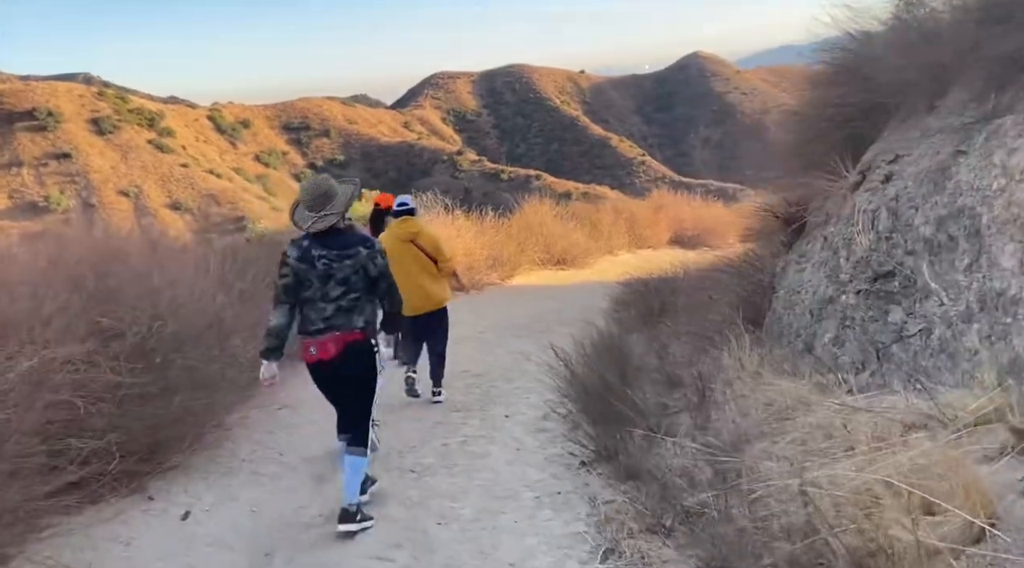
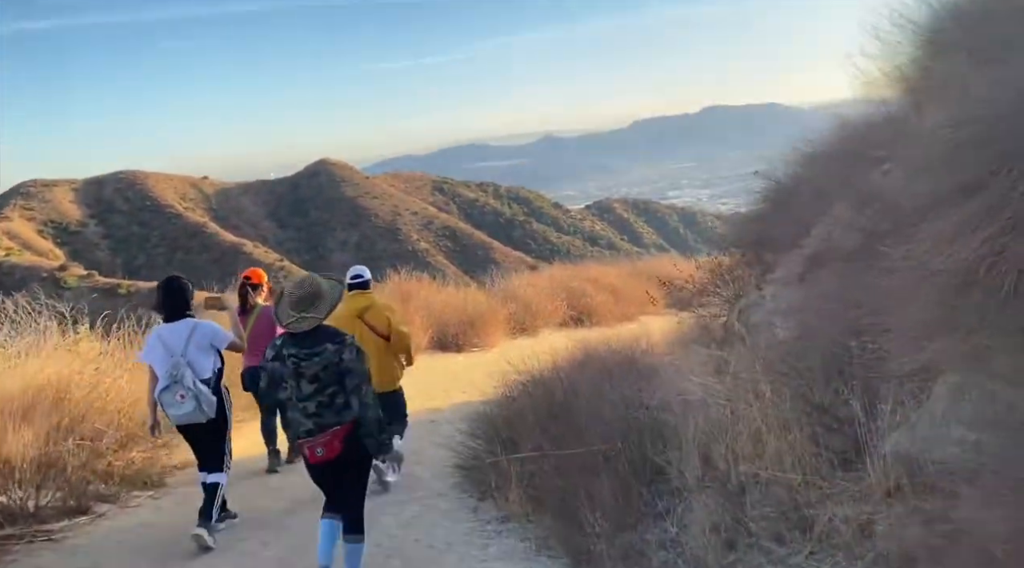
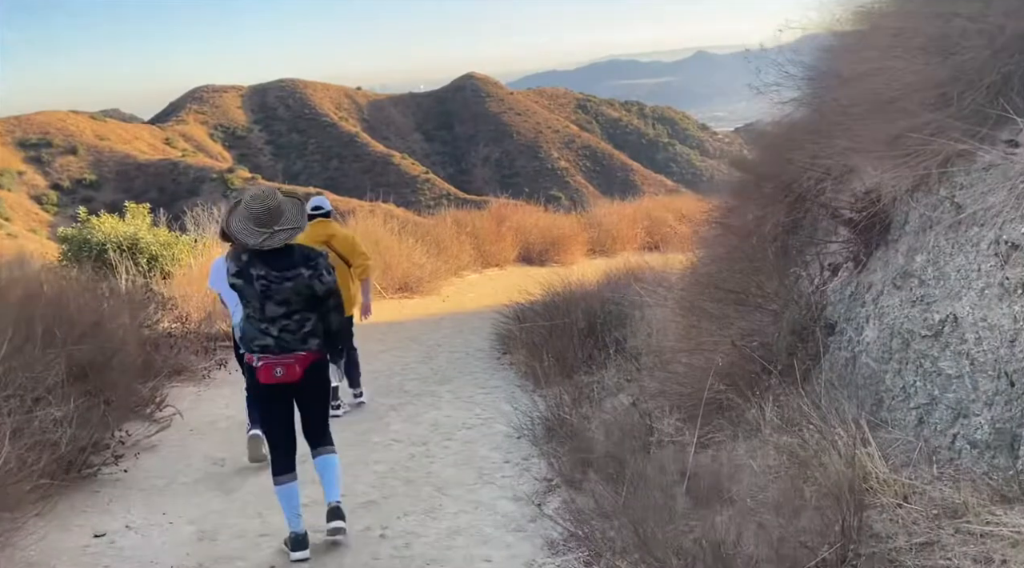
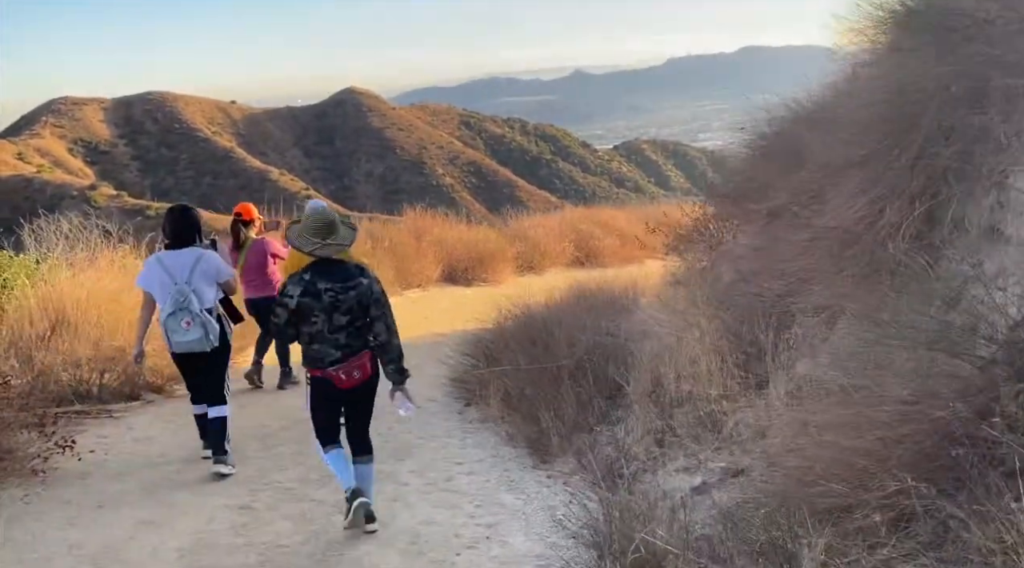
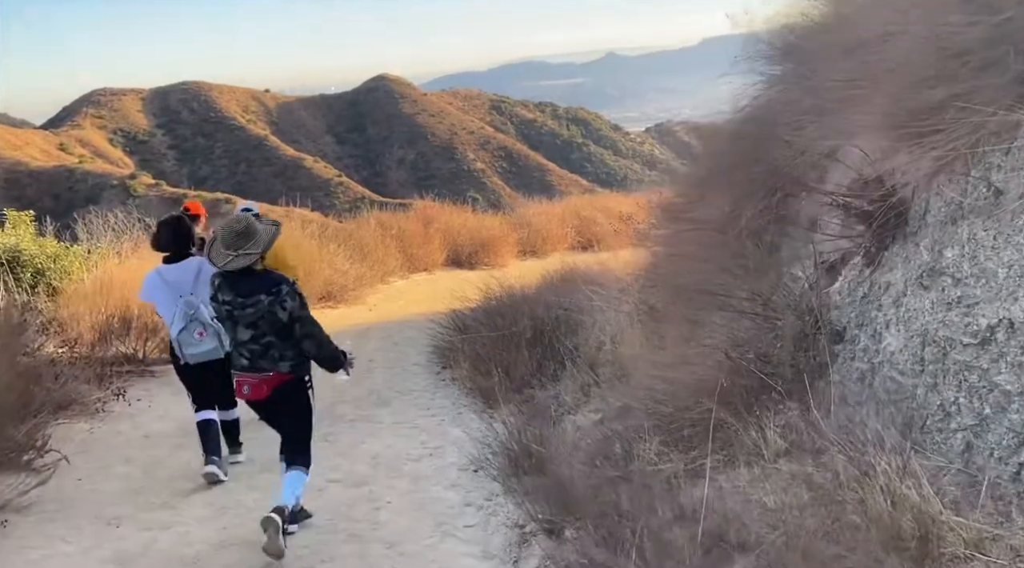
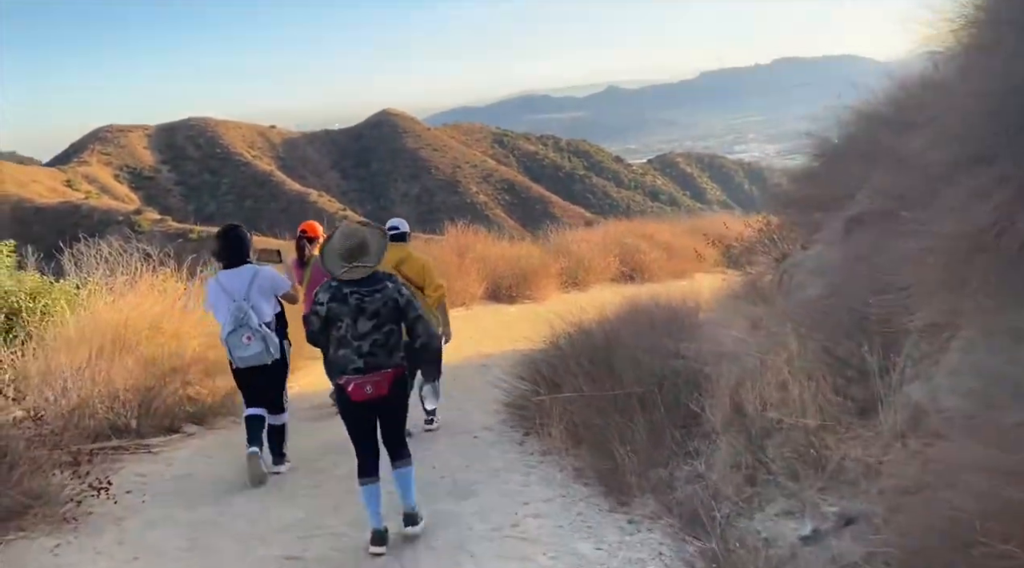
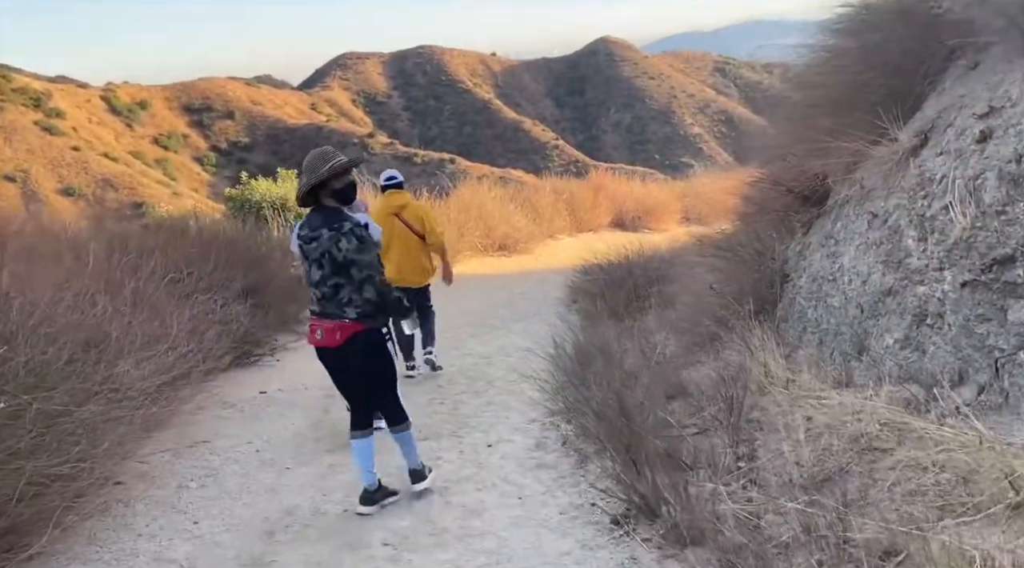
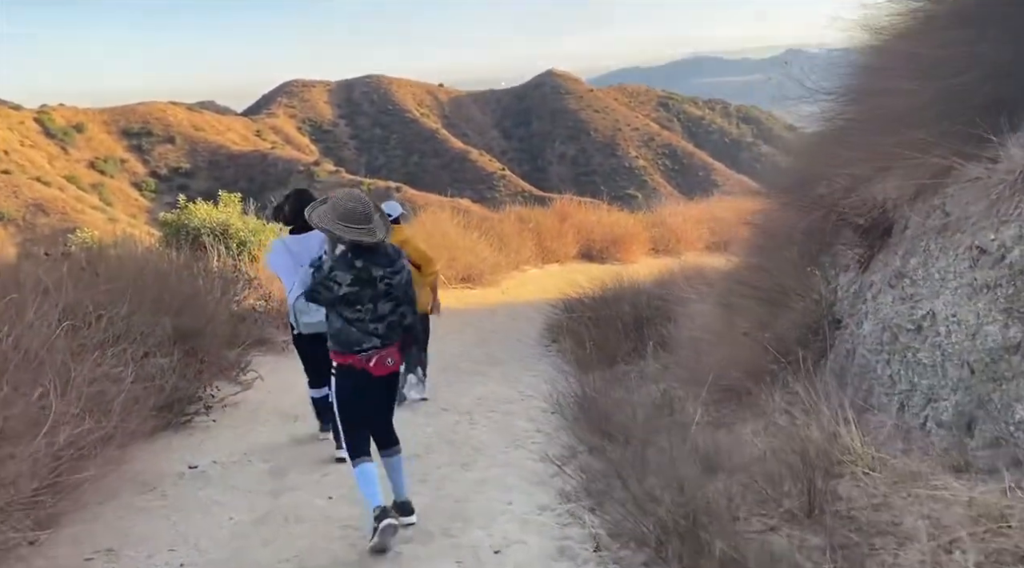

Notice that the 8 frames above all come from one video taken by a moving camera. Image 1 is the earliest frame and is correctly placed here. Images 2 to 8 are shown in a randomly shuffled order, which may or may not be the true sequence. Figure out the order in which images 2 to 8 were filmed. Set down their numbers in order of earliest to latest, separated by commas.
7, 8, 3, 5, 4, 6, 2
